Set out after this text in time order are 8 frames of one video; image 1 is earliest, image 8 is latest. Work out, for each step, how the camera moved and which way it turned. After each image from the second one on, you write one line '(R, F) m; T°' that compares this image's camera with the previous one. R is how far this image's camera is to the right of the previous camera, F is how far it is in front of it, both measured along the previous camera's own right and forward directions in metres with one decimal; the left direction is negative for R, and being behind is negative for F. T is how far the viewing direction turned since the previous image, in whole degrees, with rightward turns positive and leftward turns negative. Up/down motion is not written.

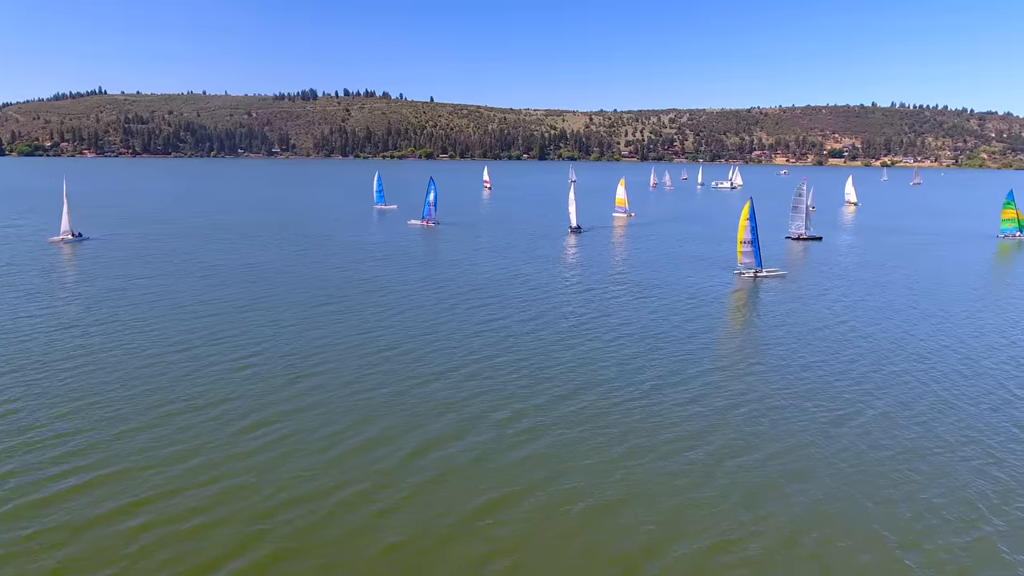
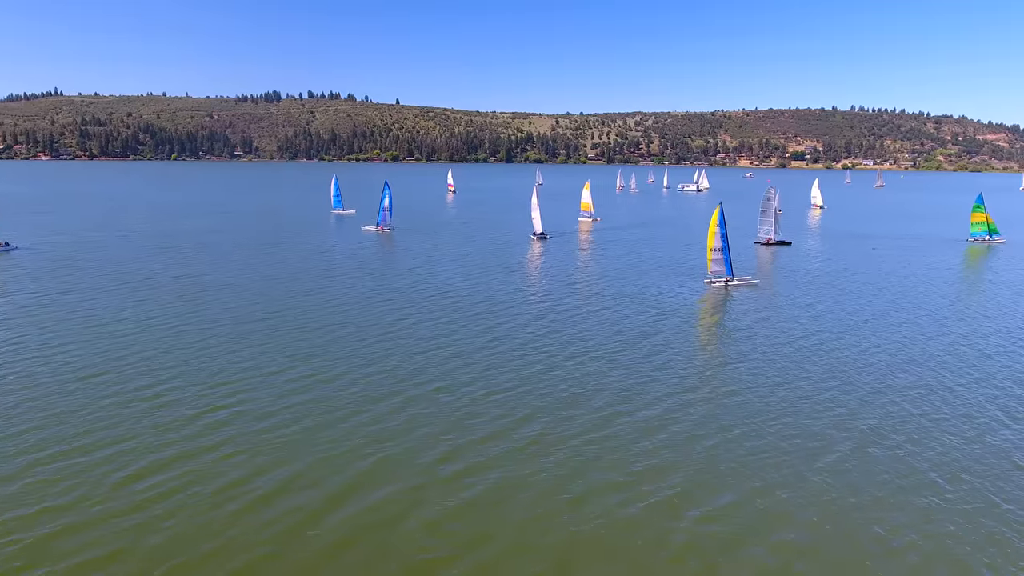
(+0.8, +3.4) m; +2°
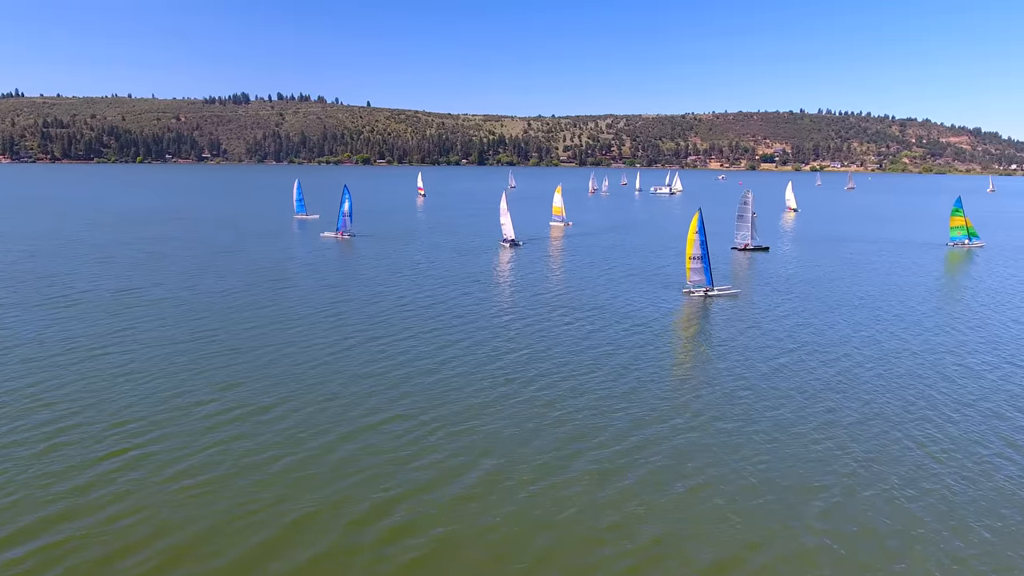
(+0.5, +3.5) m; +2°
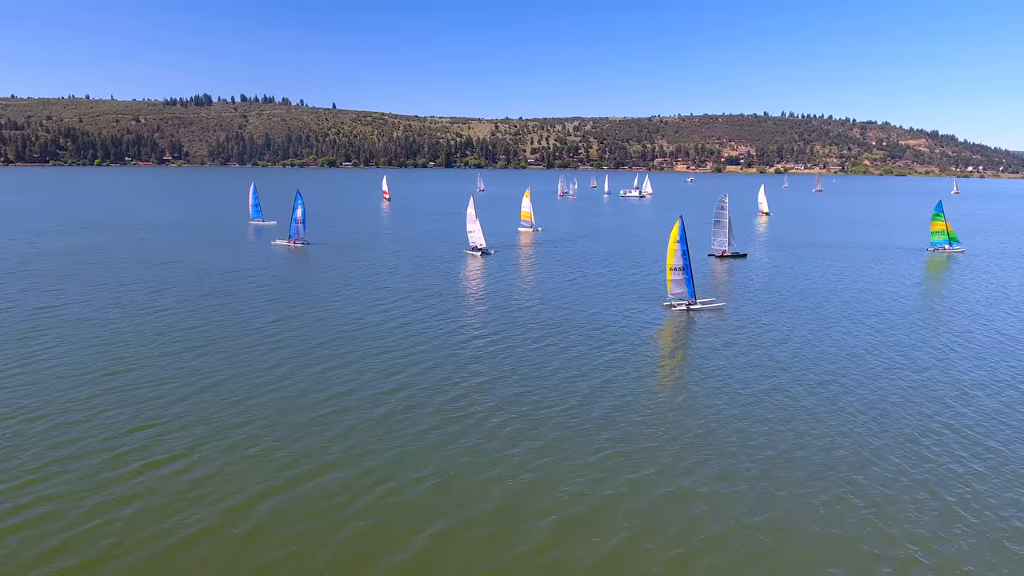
(+0.2, +4.1) m; +2°
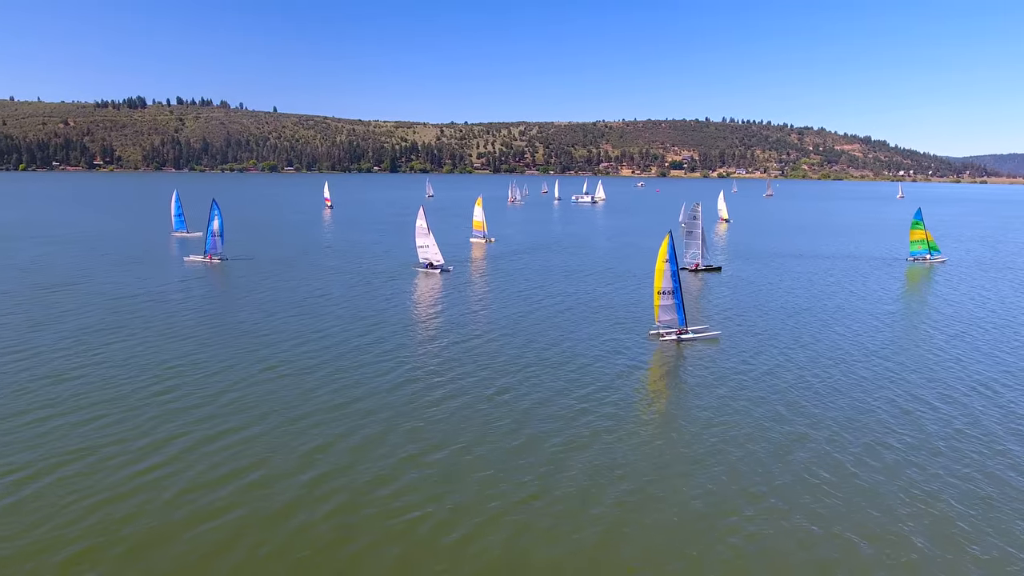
(-0.5, +7.1) m; +4°
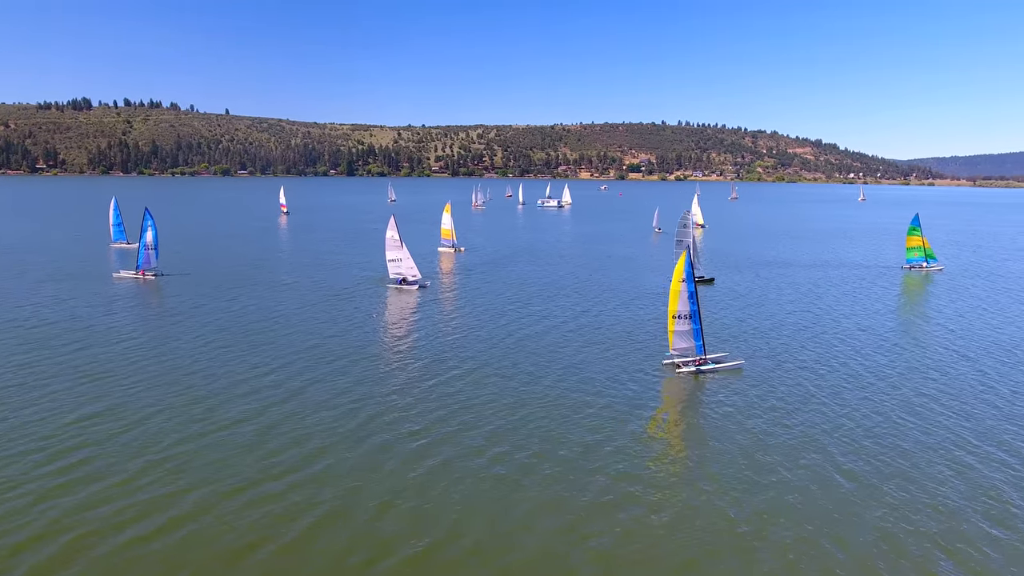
(-1.3, +5.7) m; +3°
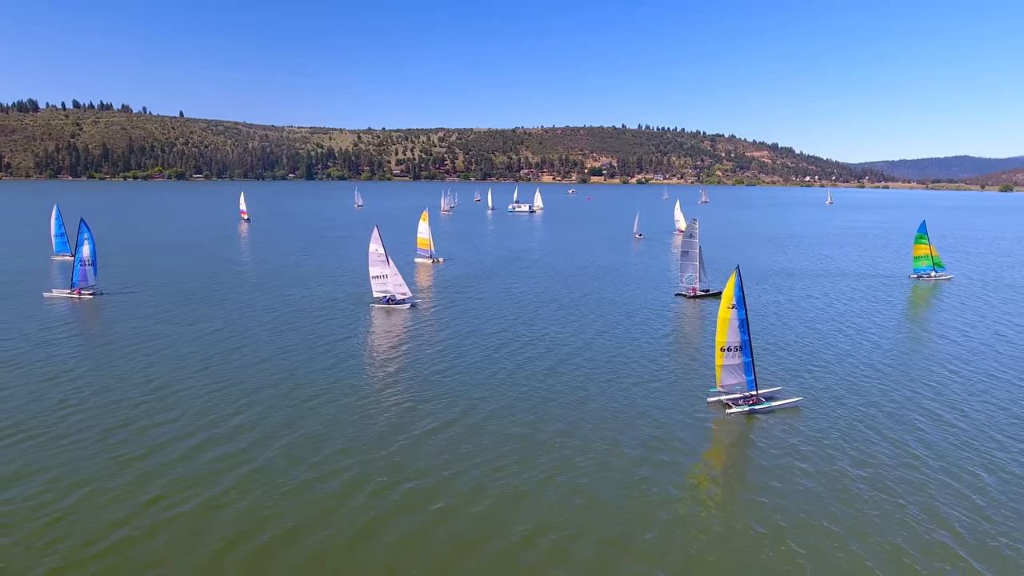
(-2.0, +5.2) m; +3°
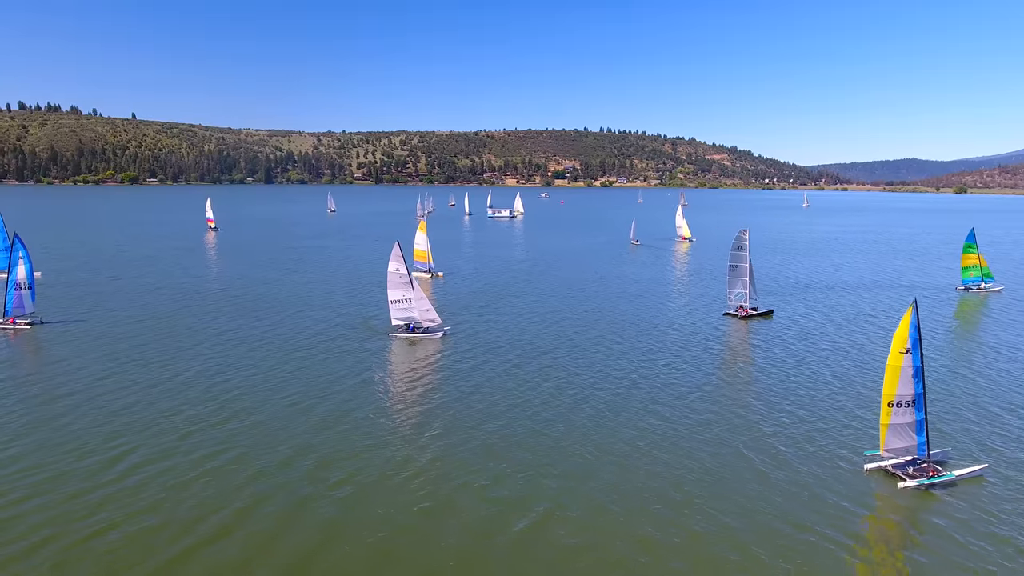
(-3.7, +7.1) m; +3°
